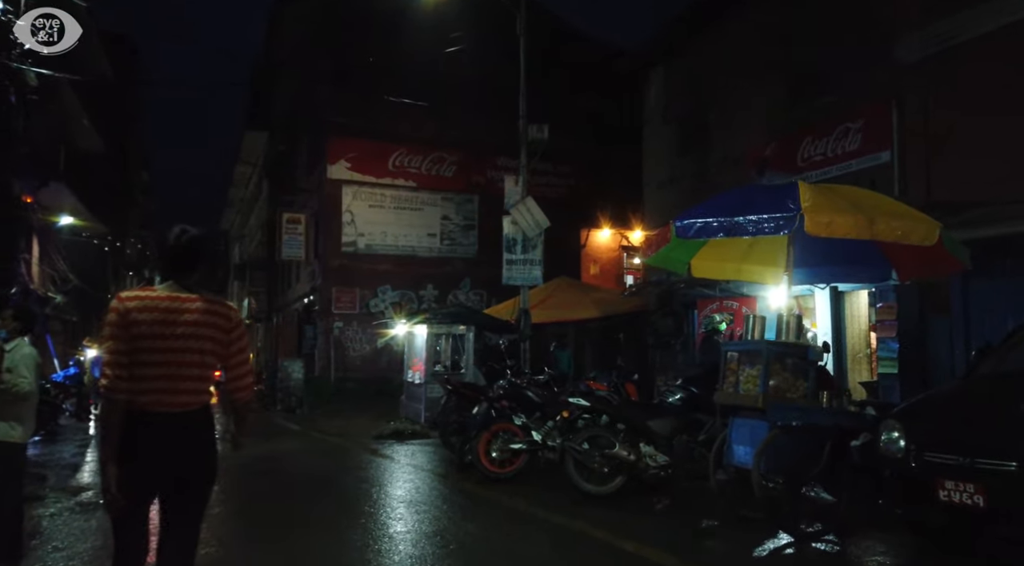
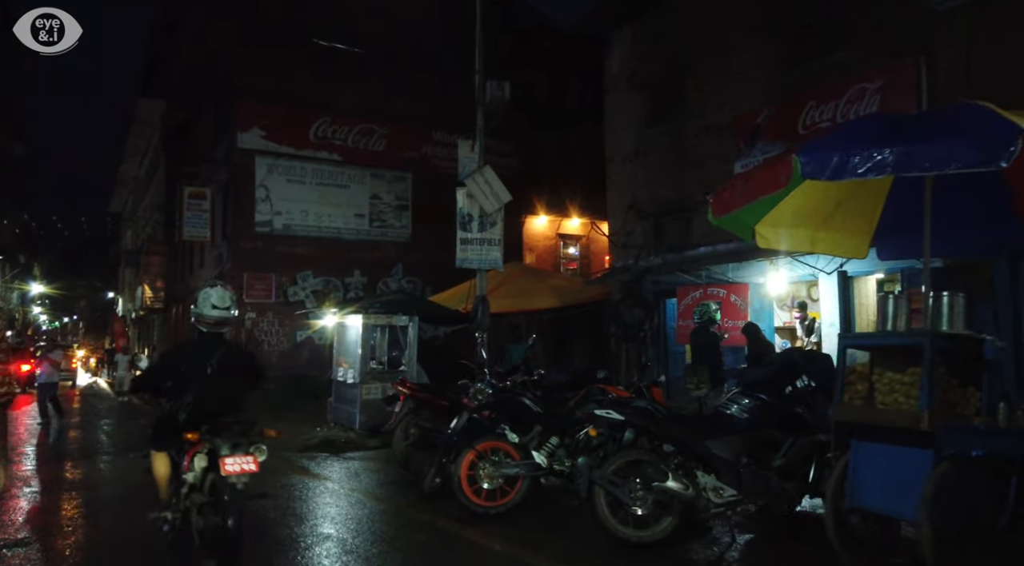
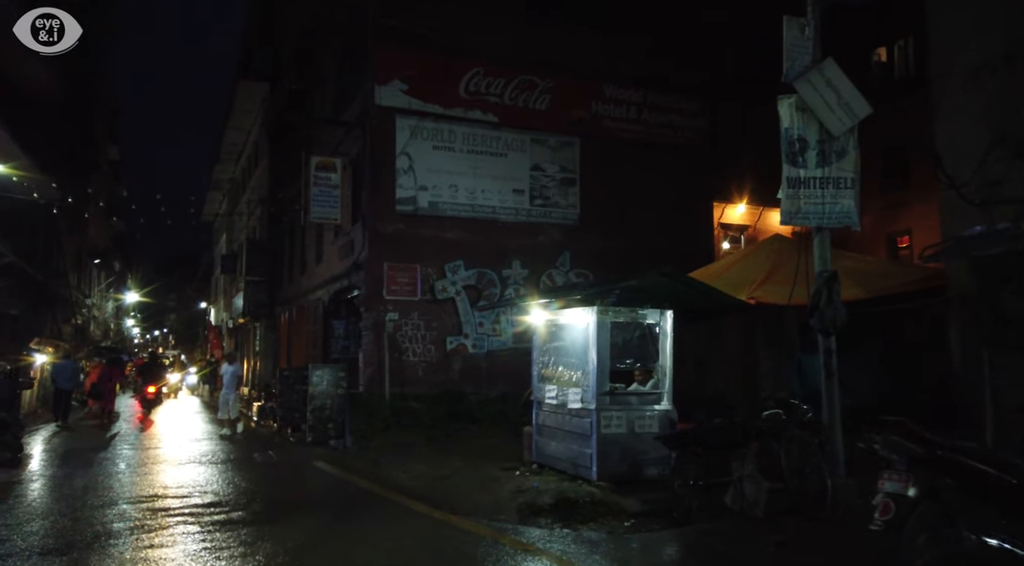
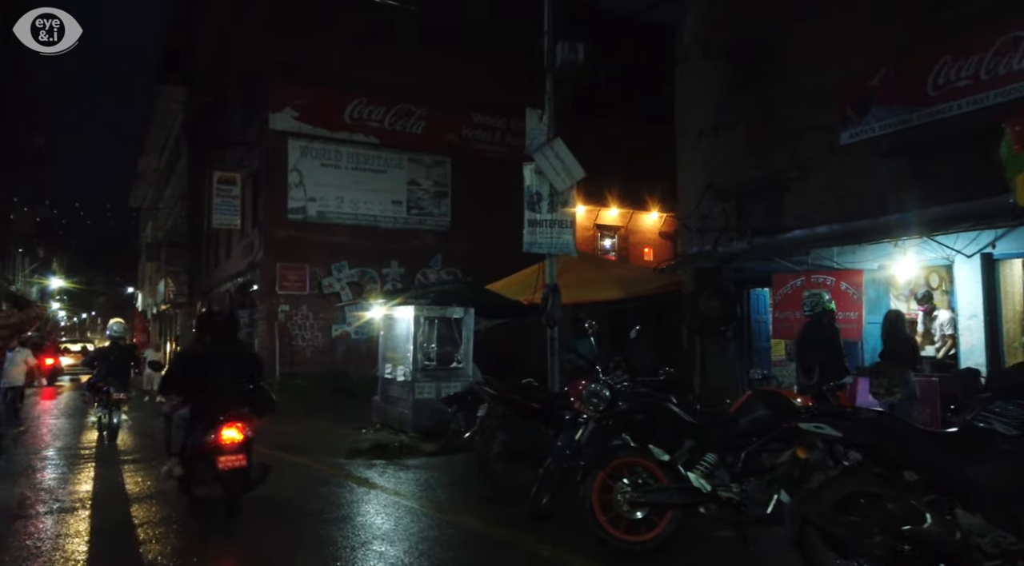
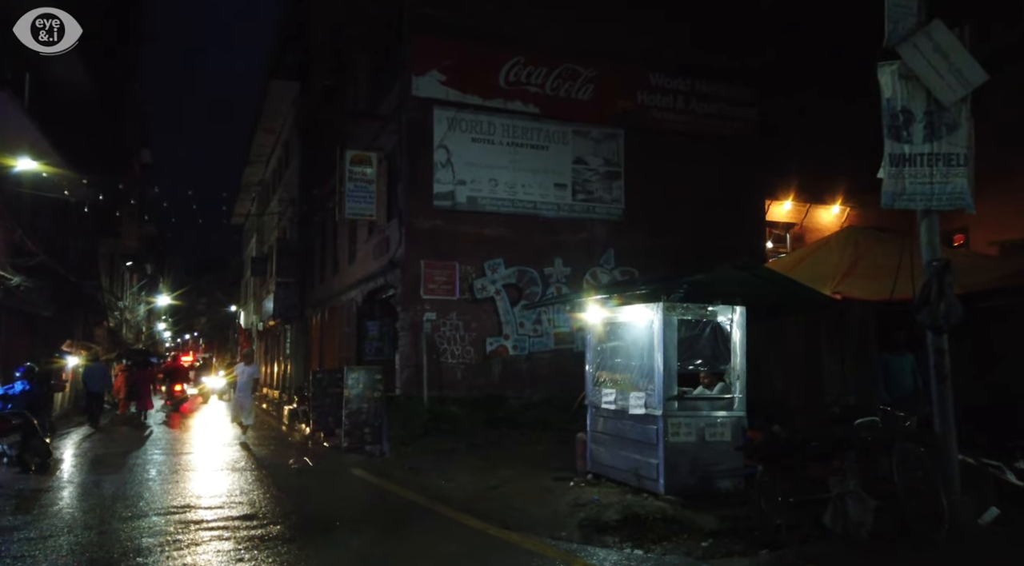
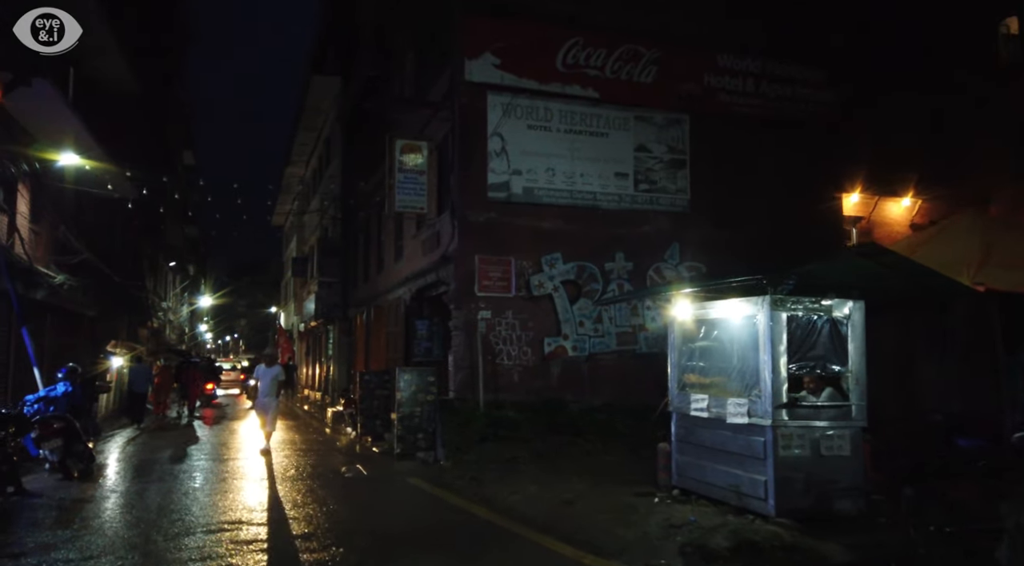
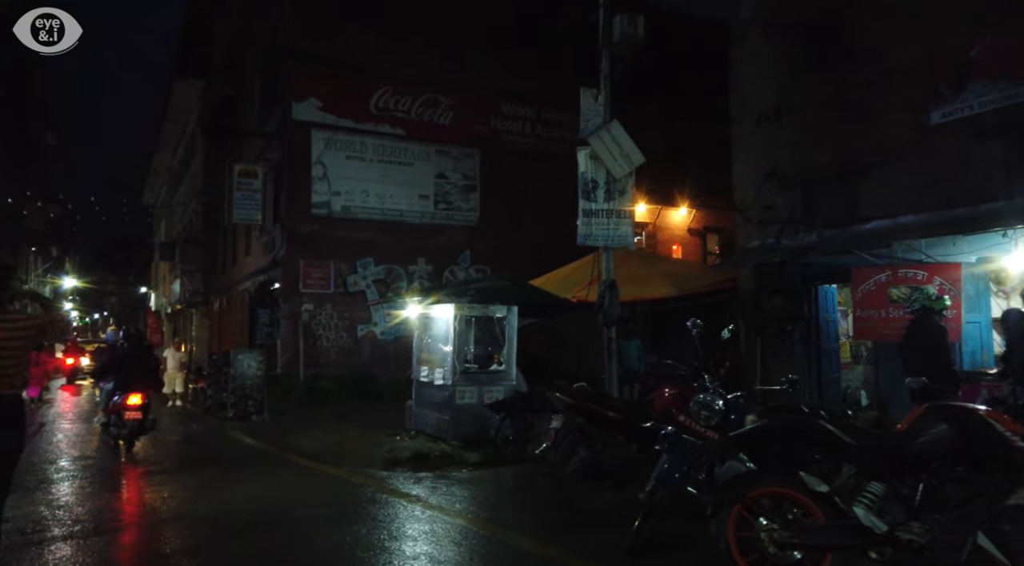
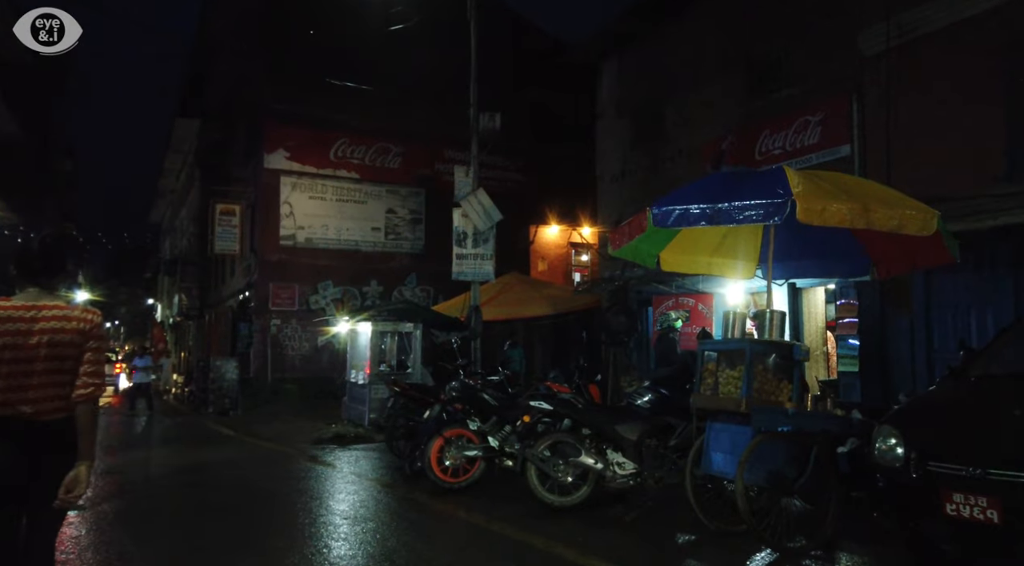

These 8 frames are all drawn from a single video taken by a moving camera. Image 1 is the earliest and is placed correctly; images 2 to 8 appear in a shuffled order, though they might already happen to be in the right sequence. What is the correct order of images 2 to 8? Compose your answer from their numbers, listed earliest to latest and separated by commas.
8, 2, 4, 7, 3, 5, 6
